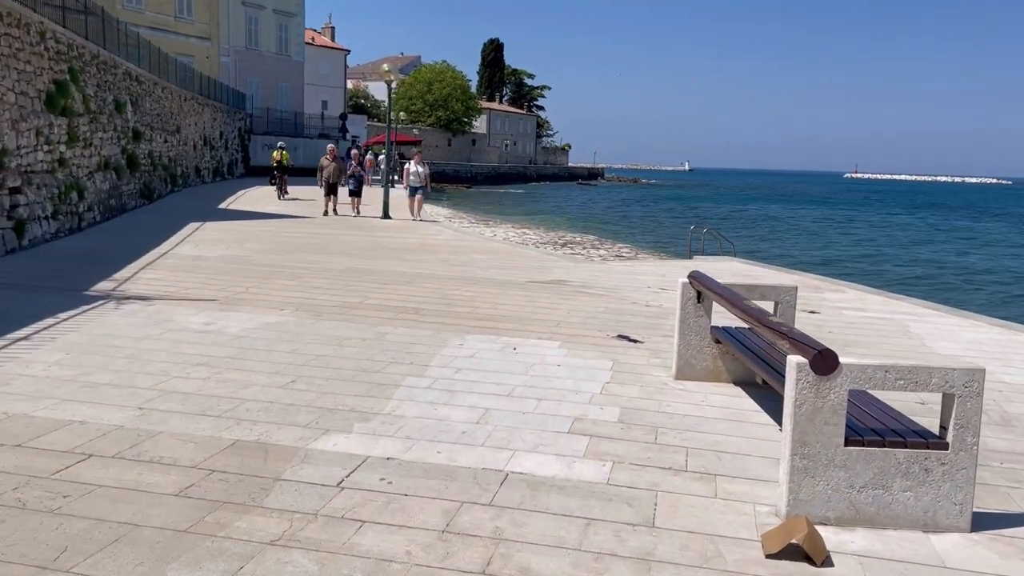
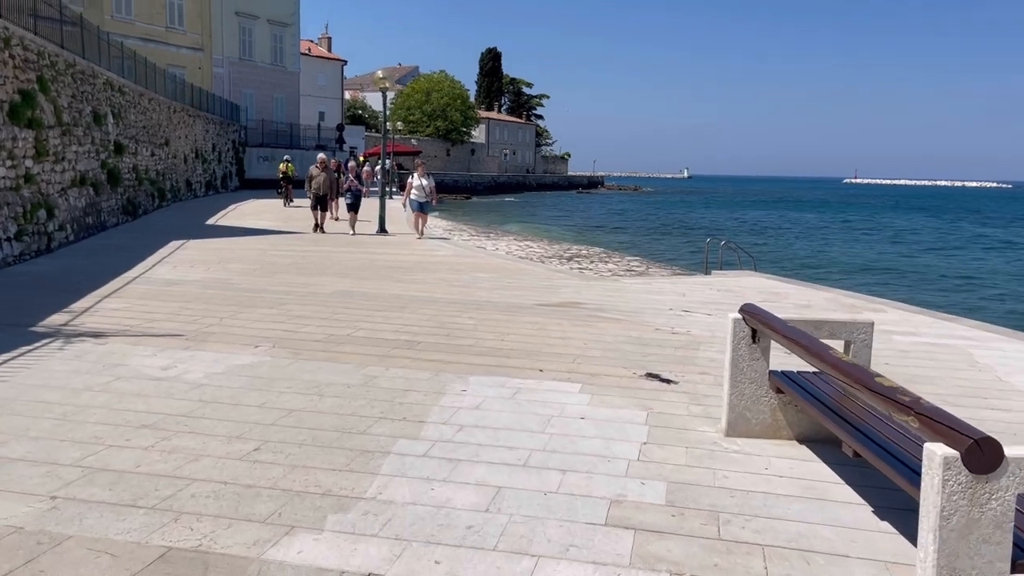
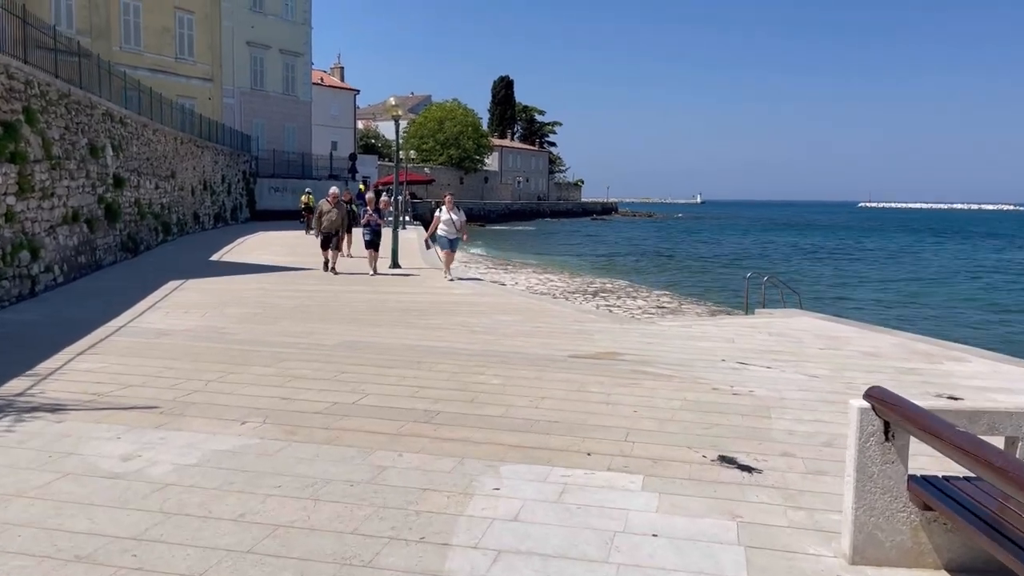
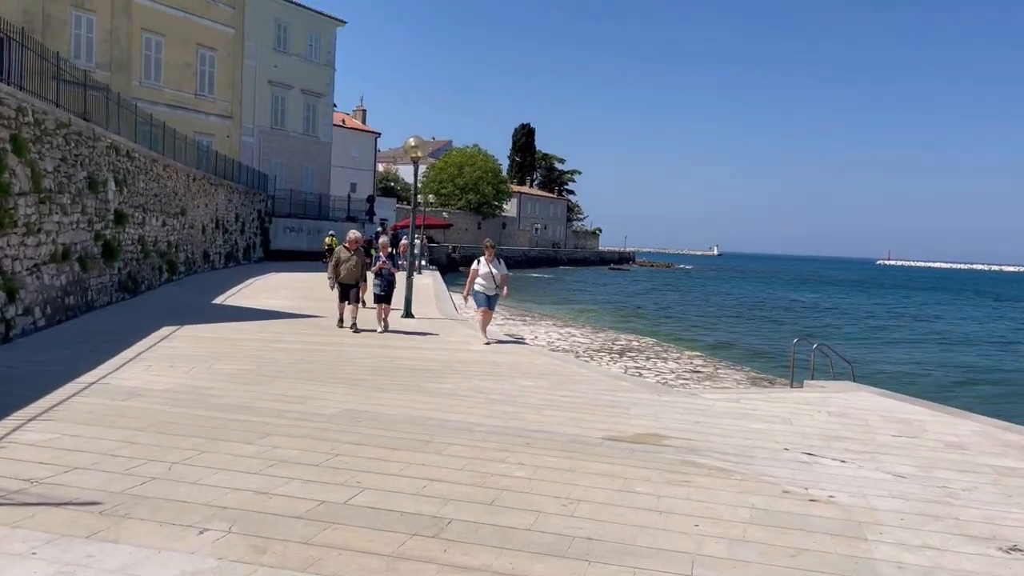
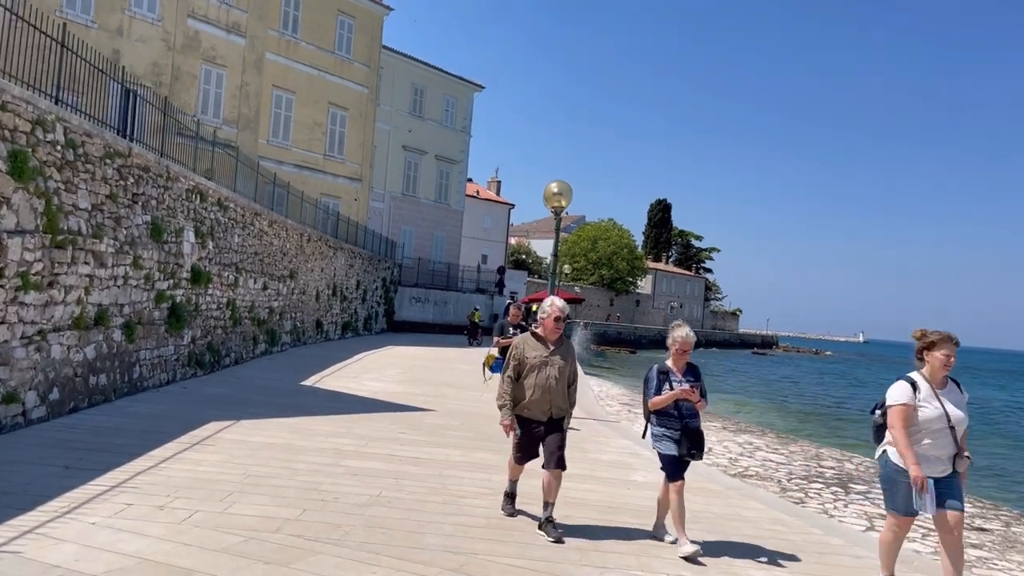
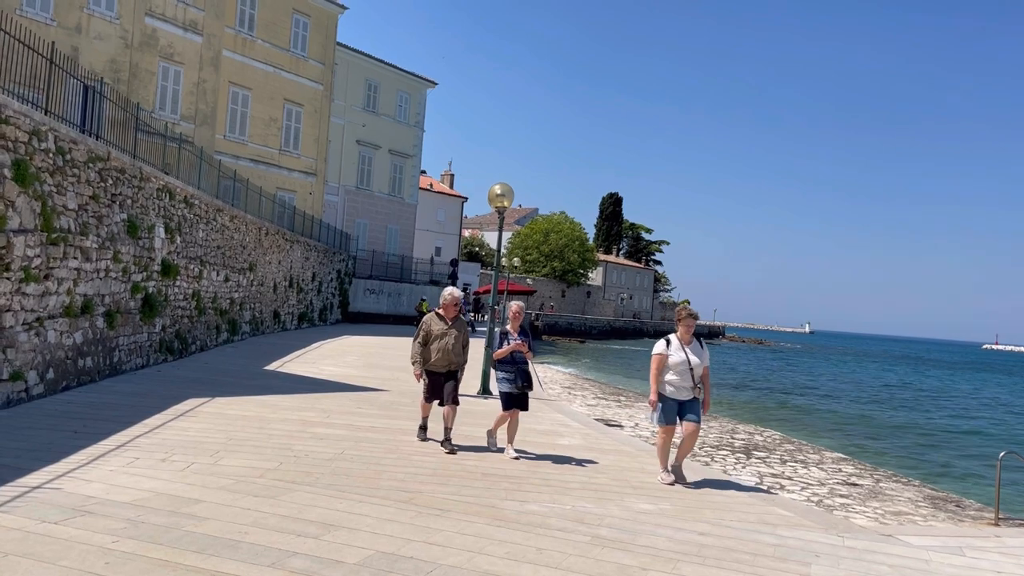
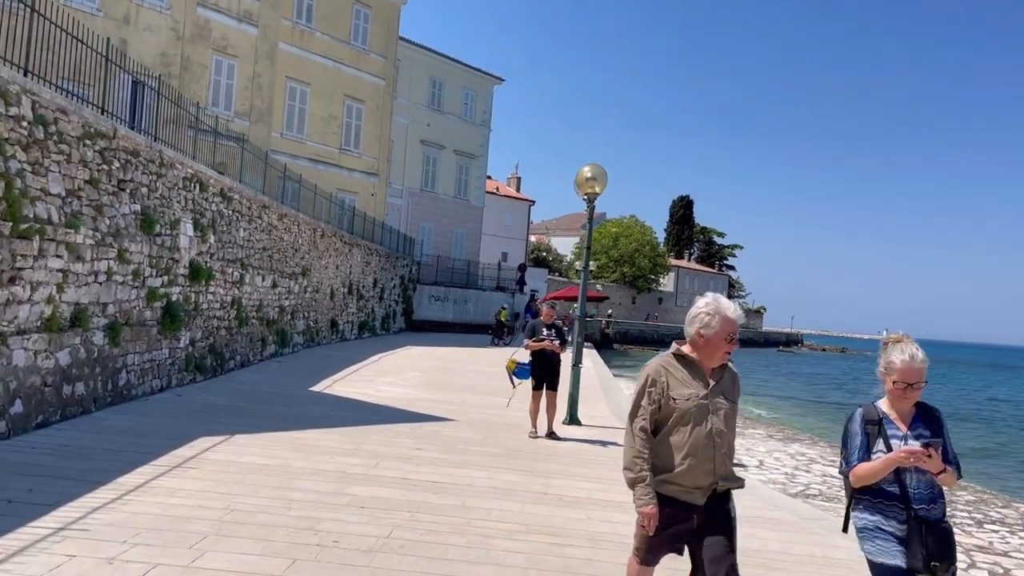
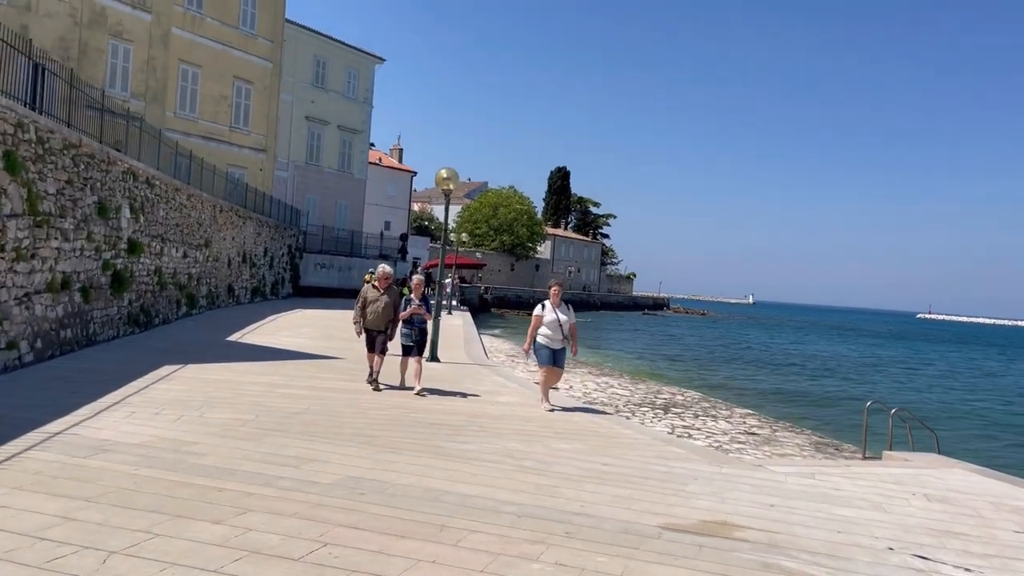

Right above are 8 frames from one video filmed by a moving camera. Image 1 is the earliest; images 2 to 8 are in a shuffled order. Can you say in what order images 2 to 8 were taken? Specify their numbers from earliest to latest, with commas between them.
2, 3, 4, 8, 6, 5, 7
